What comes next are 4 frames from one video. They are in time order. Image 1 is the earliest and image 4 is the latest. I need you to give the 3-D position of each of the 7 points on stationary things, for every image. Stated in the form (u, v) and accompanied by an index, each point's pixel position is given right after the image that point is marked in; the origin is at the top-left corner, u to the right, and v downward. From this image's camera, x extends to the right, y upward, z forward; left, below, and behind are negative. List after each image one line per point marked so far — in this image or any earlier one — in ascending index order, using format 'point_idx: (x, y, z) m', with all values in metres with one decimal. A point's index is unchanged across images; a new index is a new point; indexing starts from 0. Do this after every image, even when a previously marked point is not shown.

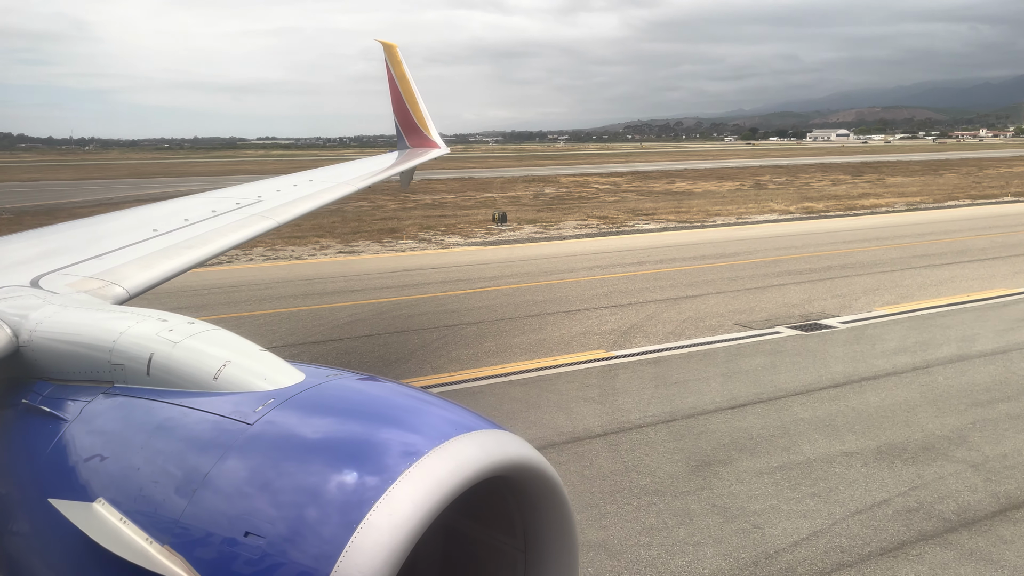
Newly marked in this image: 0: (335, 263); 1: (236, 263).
0: (-3.1, +0.4, +15.5) m
1: (-5.0, +0.4, +15.7) m
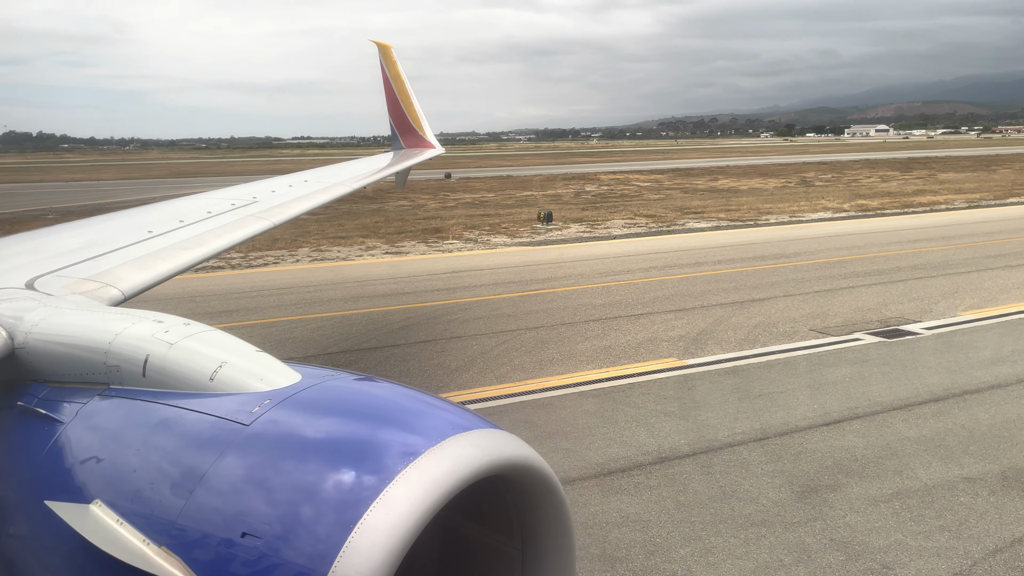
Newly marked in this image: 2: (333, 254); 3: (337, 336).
0: (-2.2, +0.4, +15.1) m
1: (-4.1, +0.4, +15.4) m
2: (-3.4, +0.7, +16.7) m
3: (-2.0, -0.5, +9.9) m
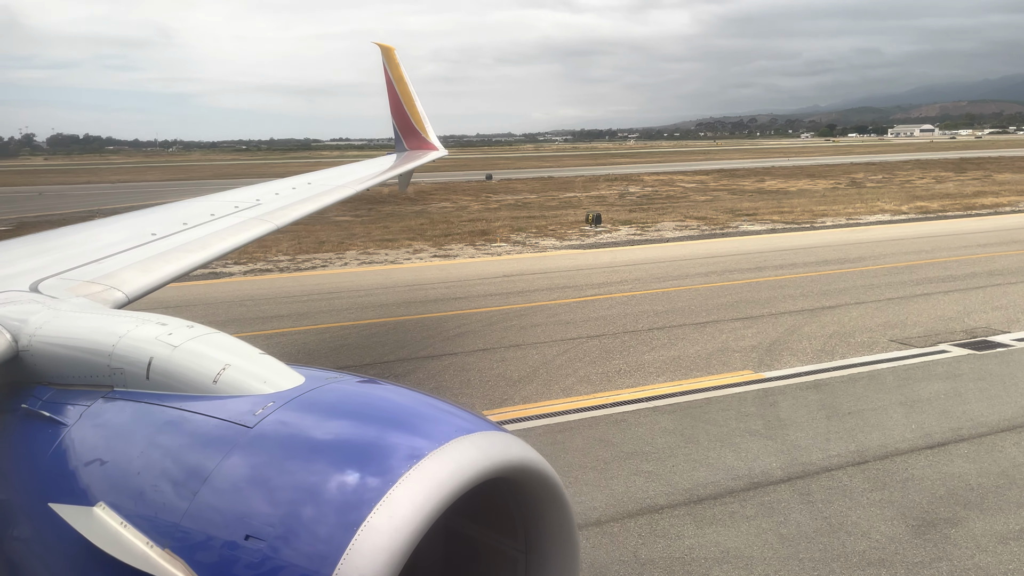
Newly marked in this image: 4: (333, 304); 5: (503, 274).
0: (-1.4, +0.3, +14.8) m
1: (-3.2, +0.4, +15.1) m
2: (-2.5, +0.6, +16.4) m
3: (-1.3, -0.6, +9.5) m
4: (-2.5, -0.2, +11.9) m
5: (-0.2, +0.2, +14.1) m
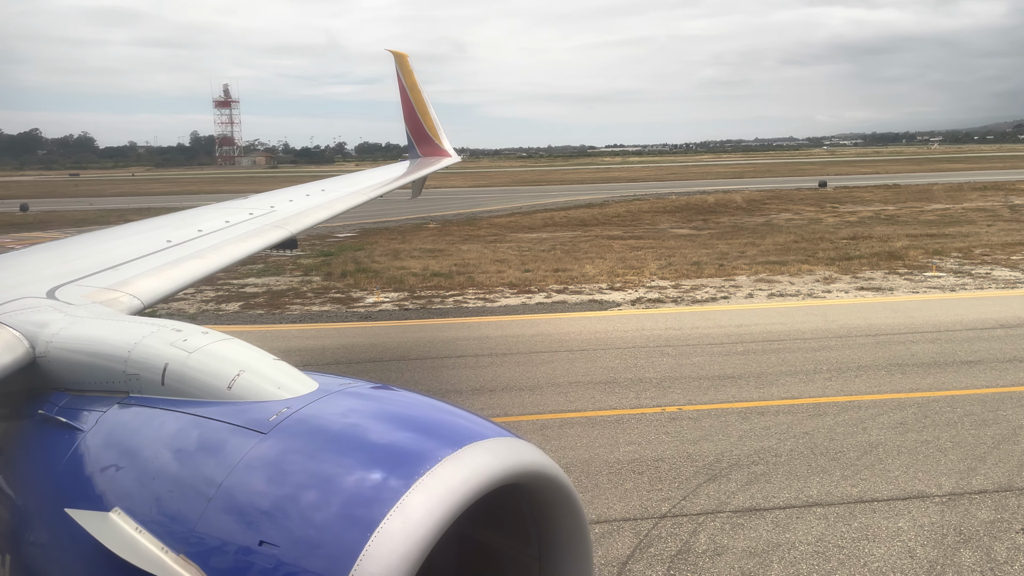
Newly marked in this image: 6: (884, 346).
0: (+4.7, -0.3, +11.2) m
1: (+3.1, -0.2, +12.1) m
2: (+4.1, 0.0, +13.1) m
3: (+3.1, -1.1, +6.2) m
4: (+2.8, -0.7, +8.8) m
5: (+5.6, -0.4, +10.2) m
6: (+3.9, -0.6, +9.2) m
